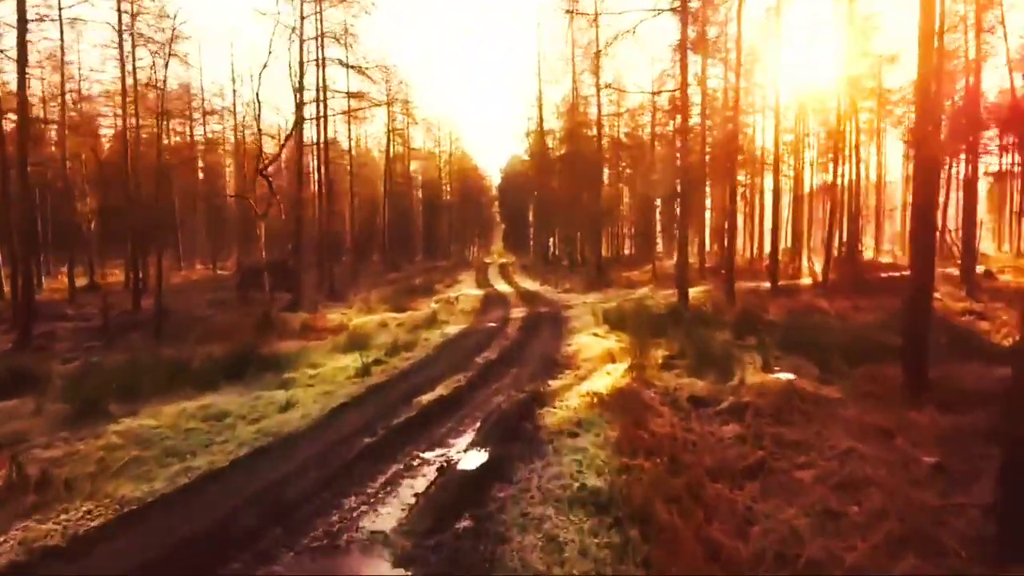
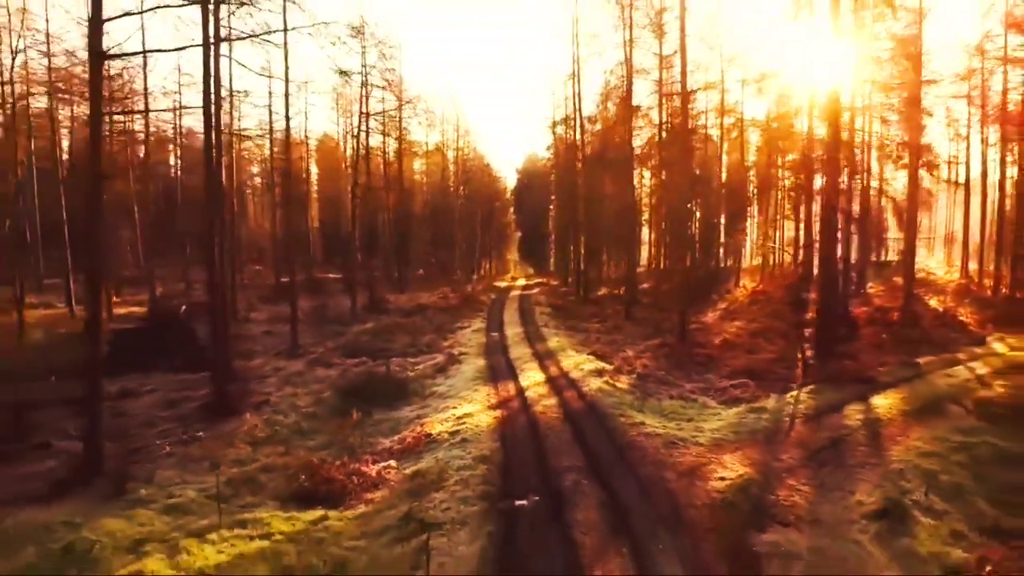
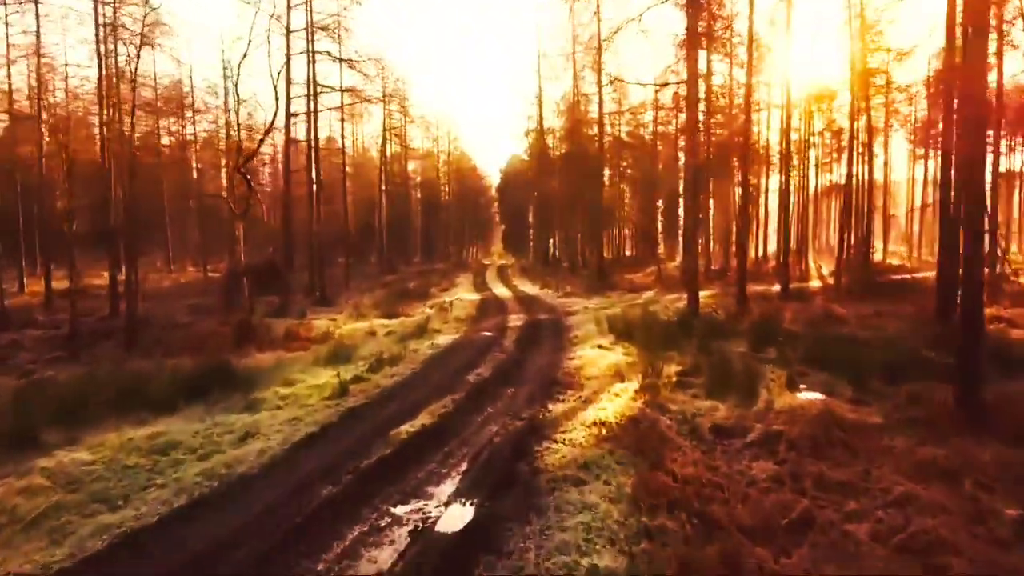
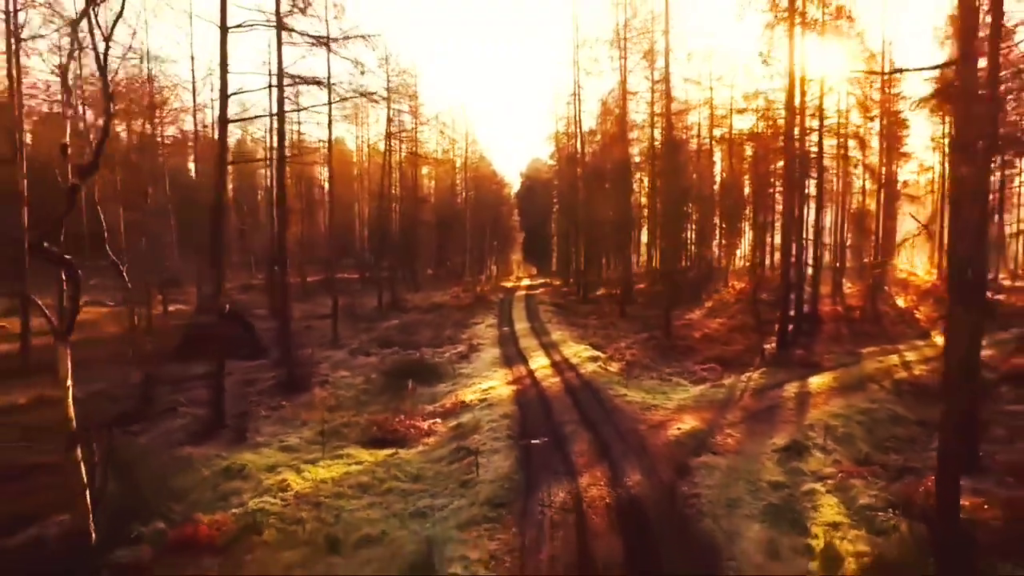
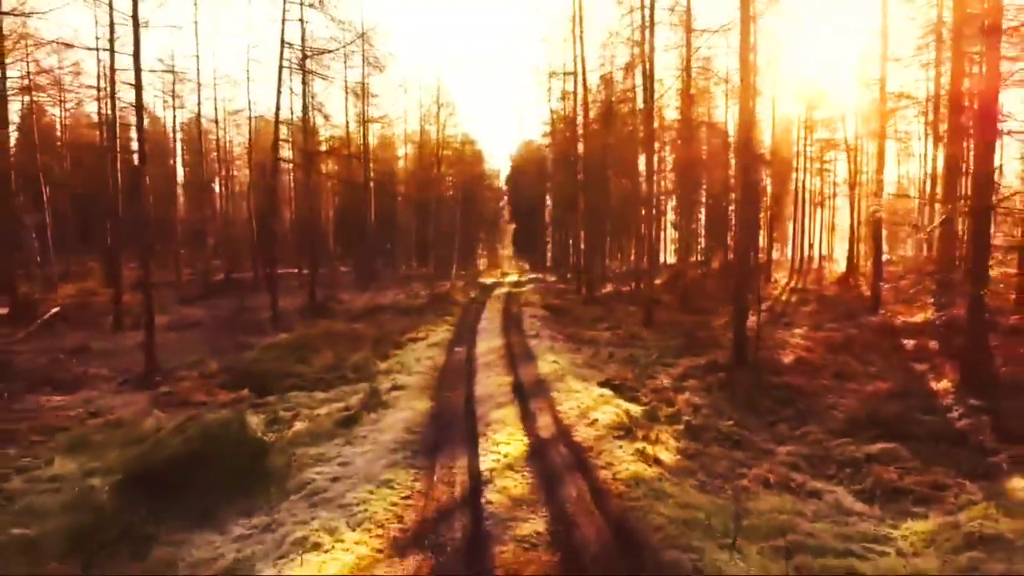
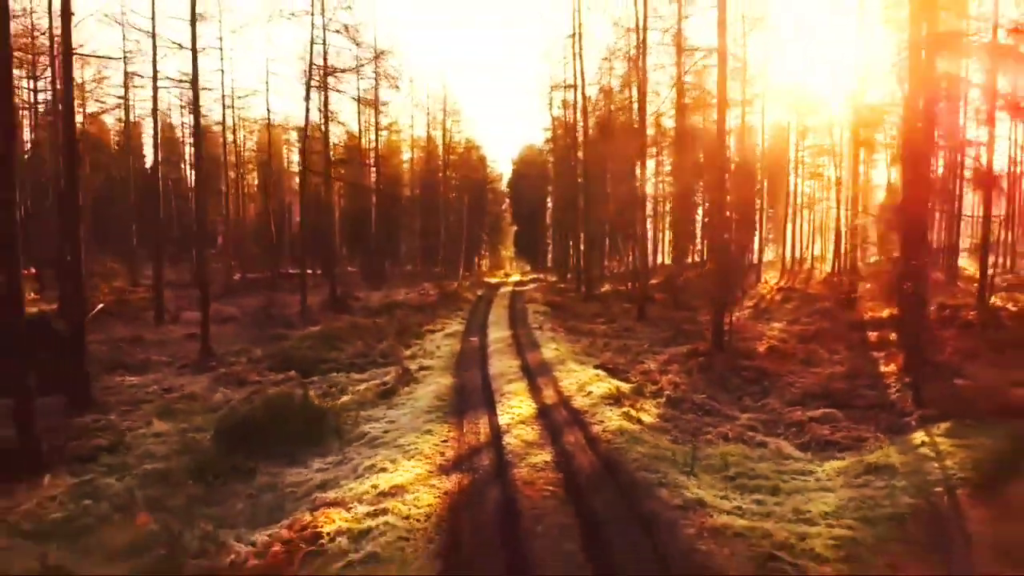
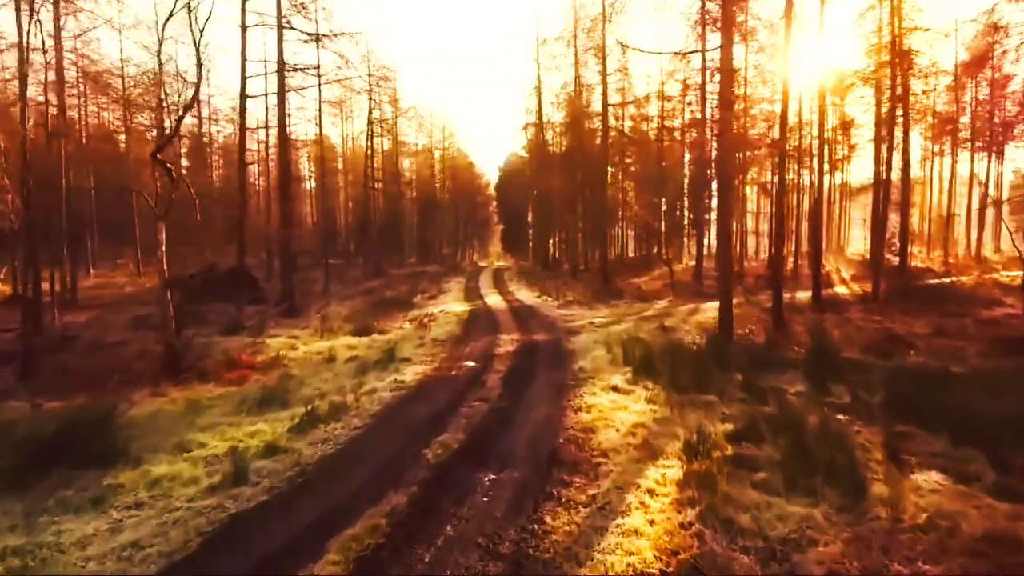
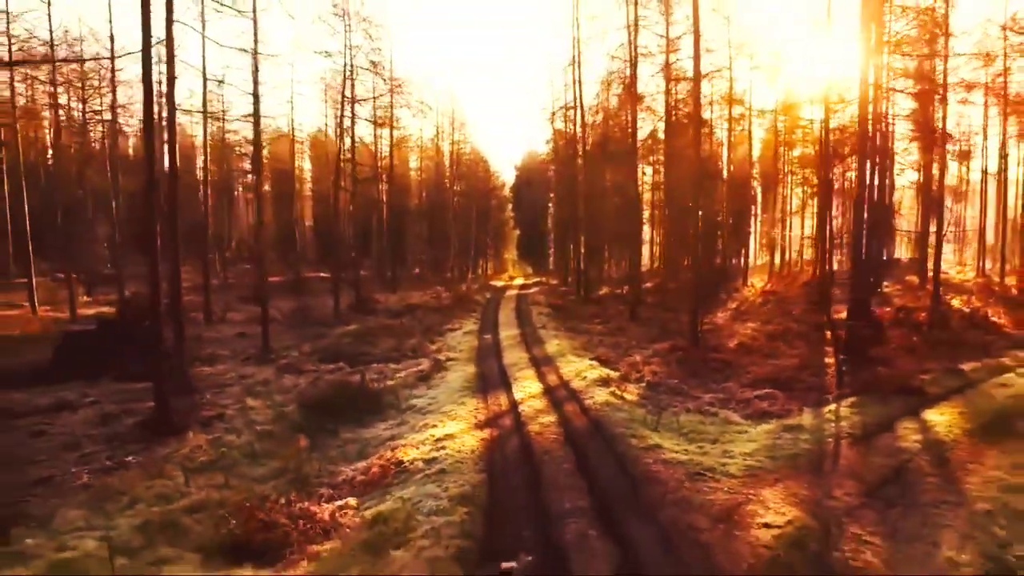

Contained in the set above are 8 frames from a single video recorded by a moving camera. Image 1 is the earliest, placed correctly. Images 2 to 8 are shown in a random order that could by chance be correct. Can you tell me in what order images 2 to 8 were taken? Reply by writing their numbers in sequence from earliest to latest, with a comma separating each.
3, 7, 5, 6, 8, 2, 4
